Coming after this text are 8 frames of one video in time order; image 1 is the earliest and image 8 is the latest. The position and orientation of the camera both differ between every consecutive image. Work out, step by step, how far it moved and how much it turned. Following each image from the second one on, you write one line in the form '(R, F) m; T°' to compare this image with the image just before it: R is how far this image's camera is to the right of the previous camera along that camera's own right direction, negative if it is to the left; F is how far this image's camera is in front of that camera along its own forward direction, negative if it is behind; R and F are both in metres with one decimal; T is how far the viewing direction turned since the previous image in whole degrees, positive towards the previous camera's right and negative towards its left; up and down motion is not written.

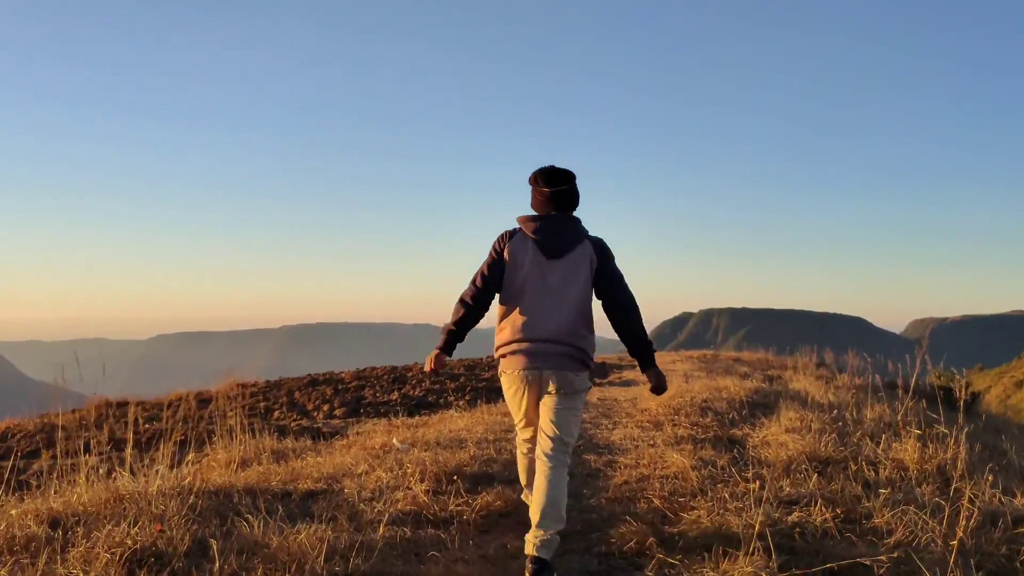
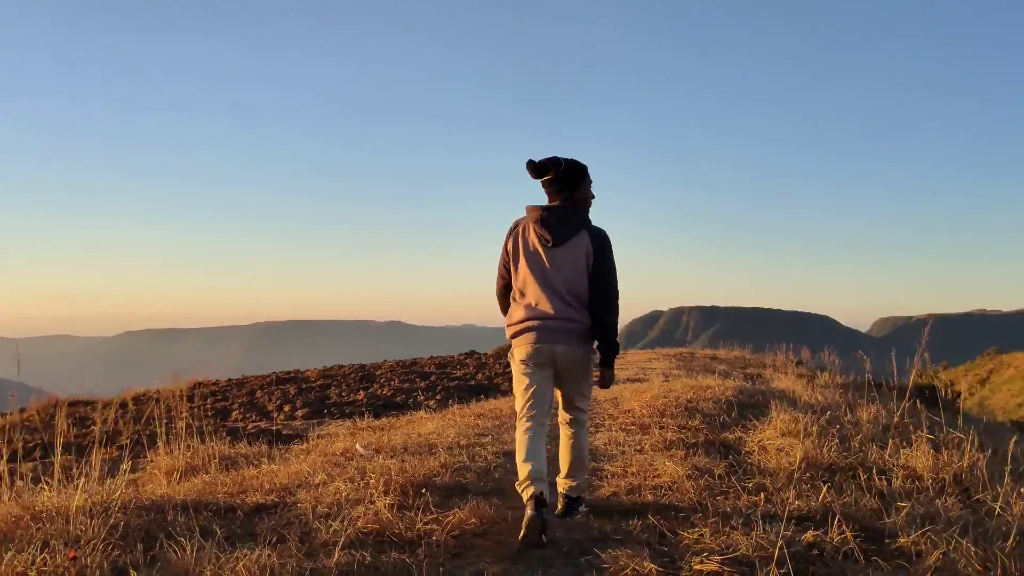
(0.0, +0.4) m; +2°
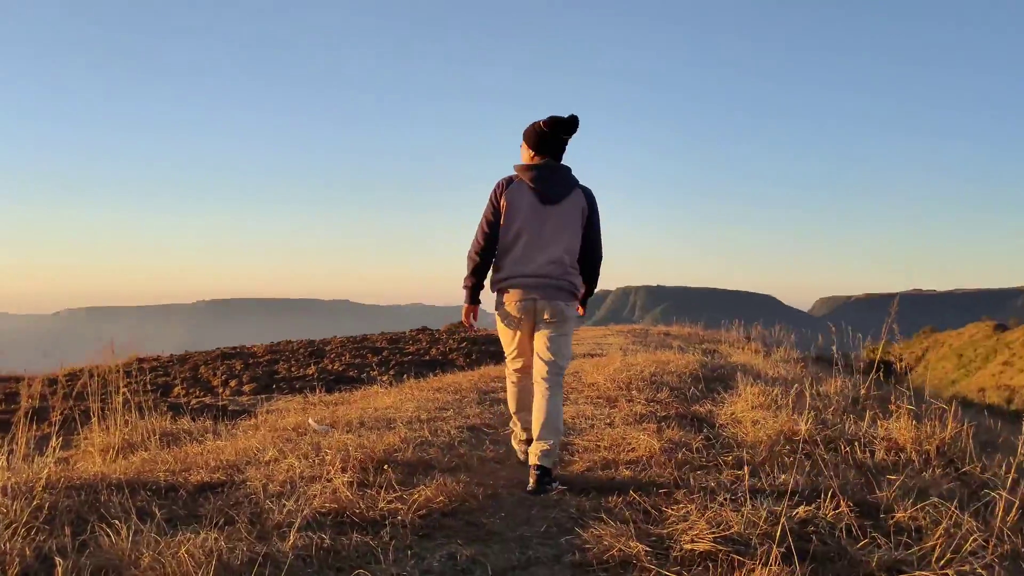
(-0.1, +0.2) m; +3°
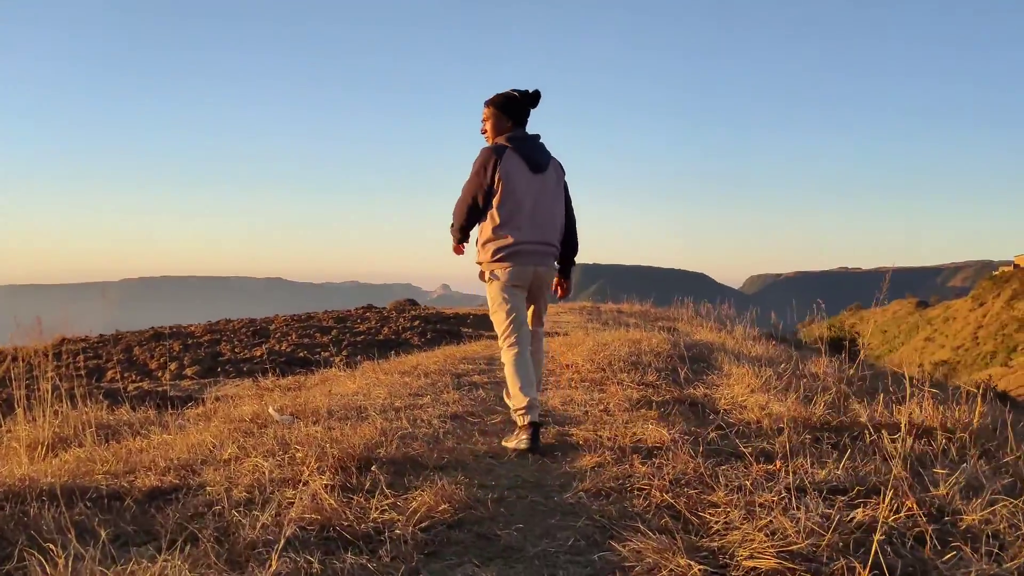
(-0.2, +0.4) m; +4°
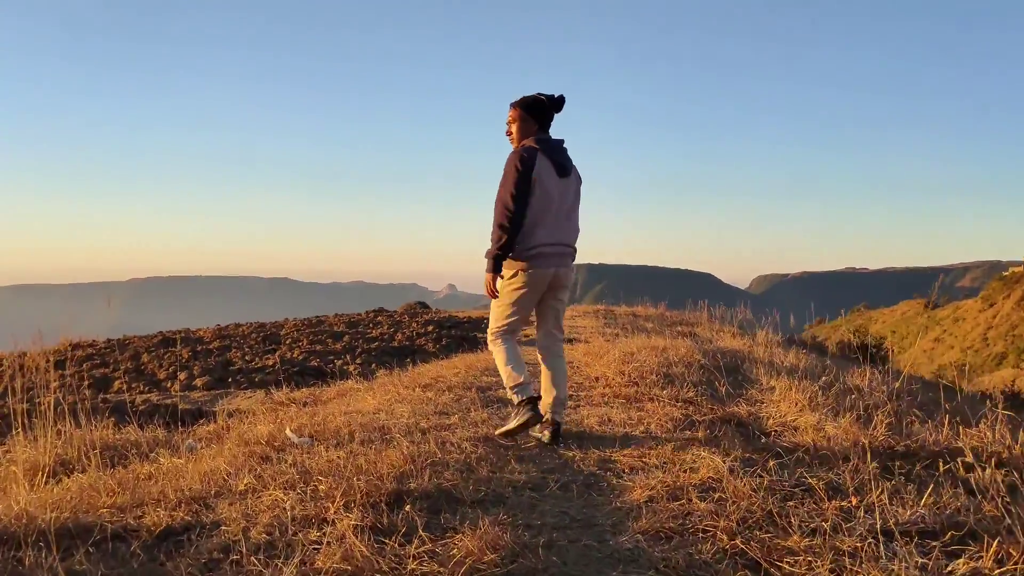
(-0.1, +0.3) m; 0°
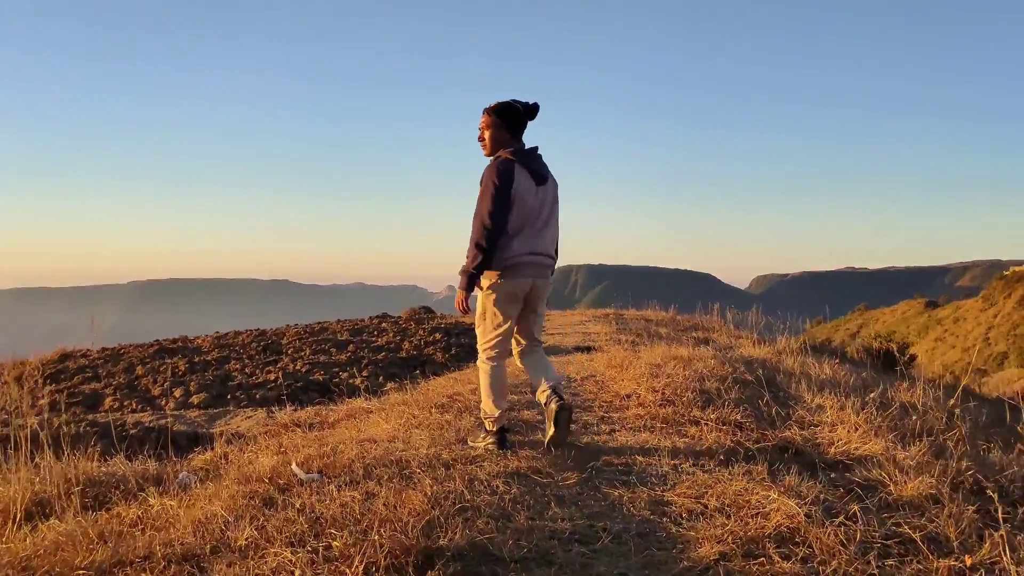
(-0.1, +0.4) m; 0°
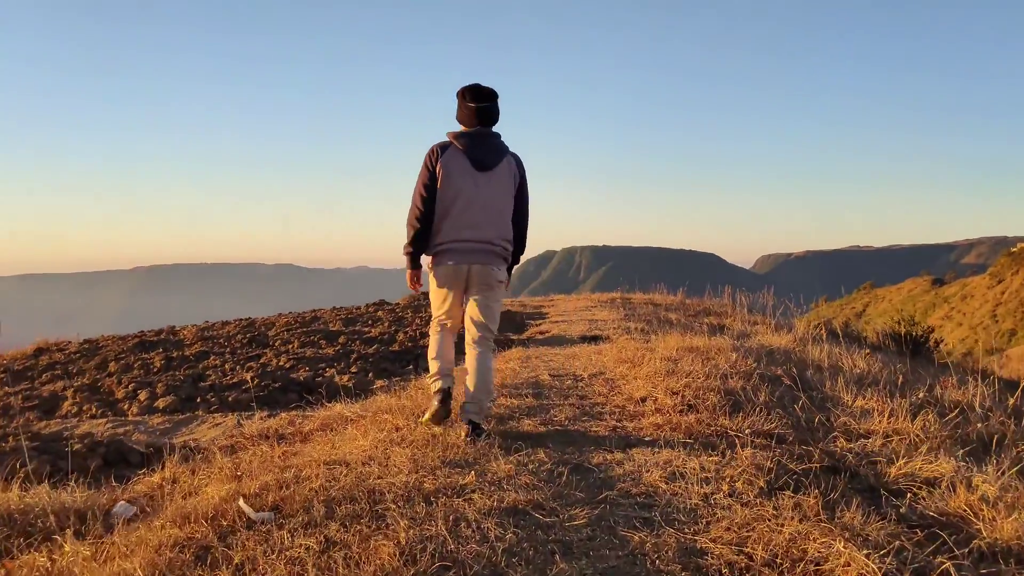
(0.0, +0.6) m; 0°
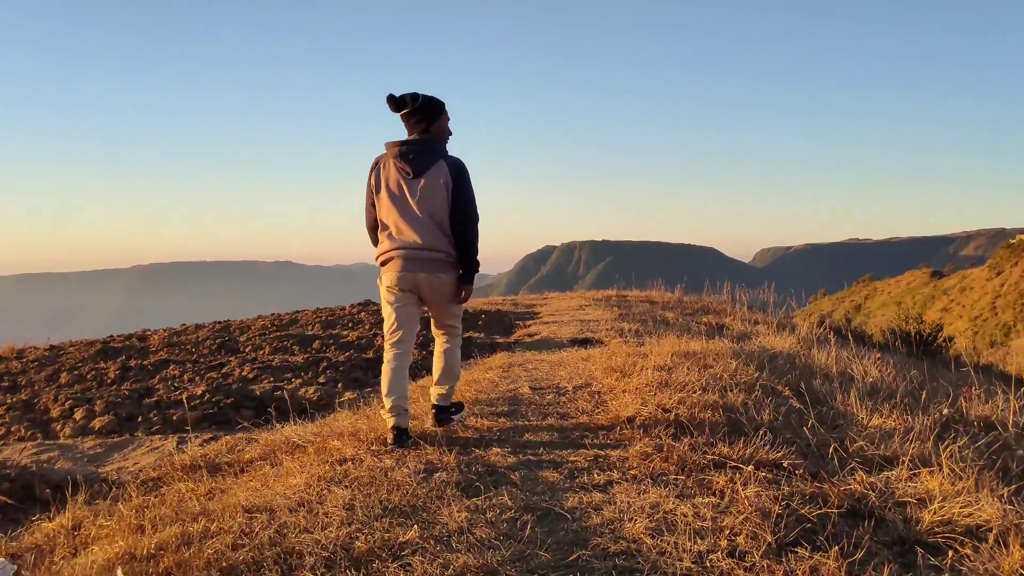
(+0.1, +0.5) m; 0°
